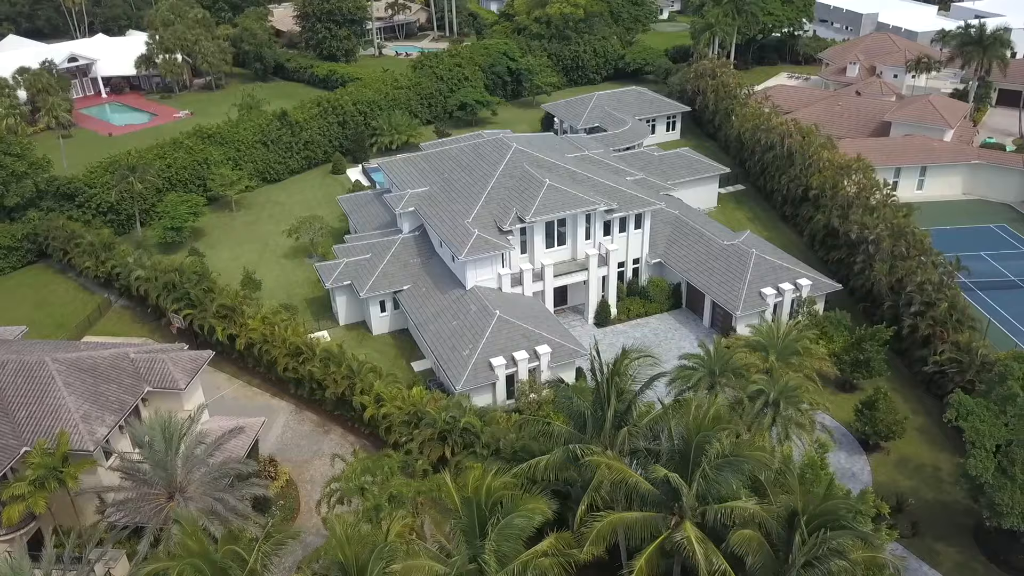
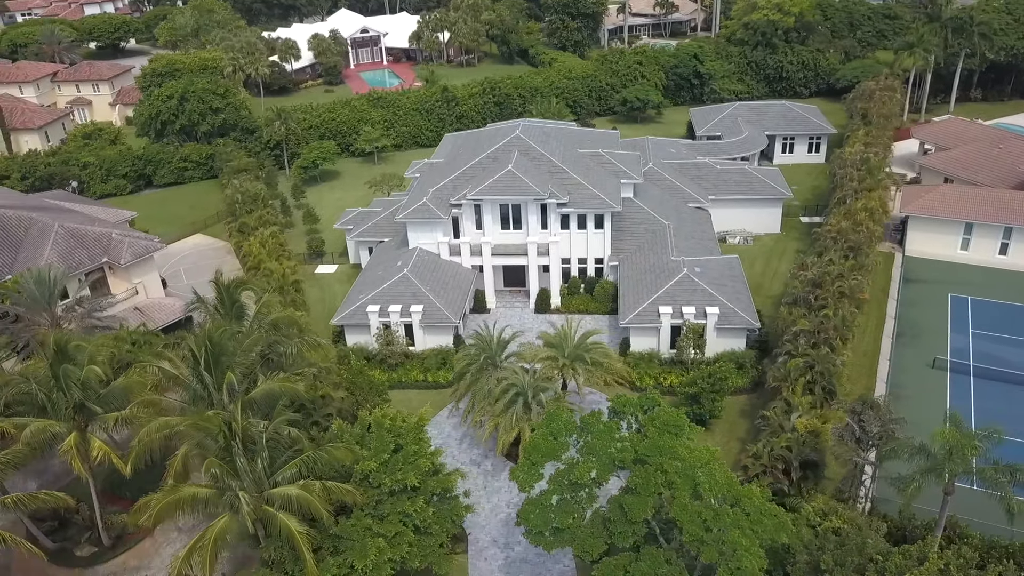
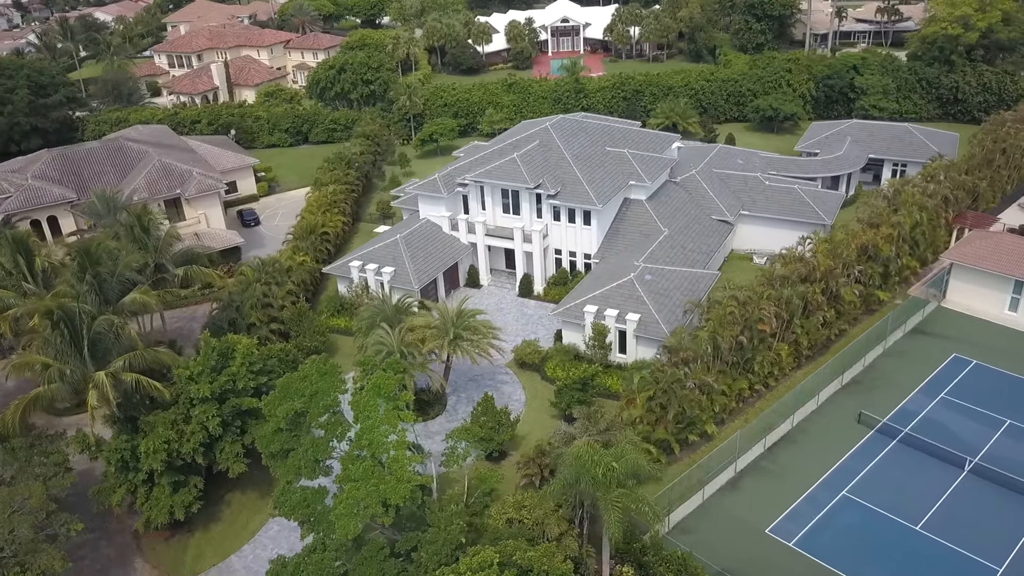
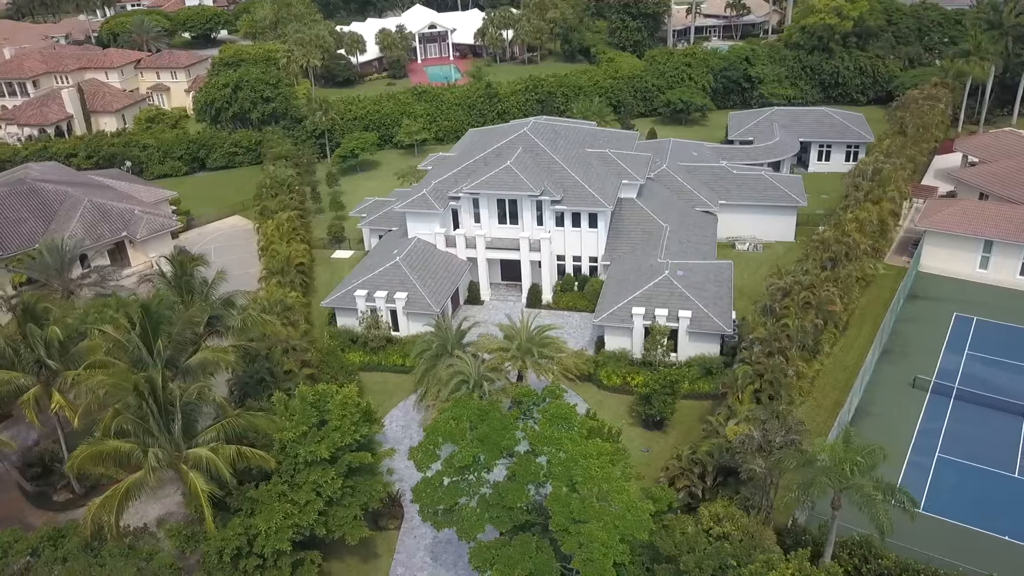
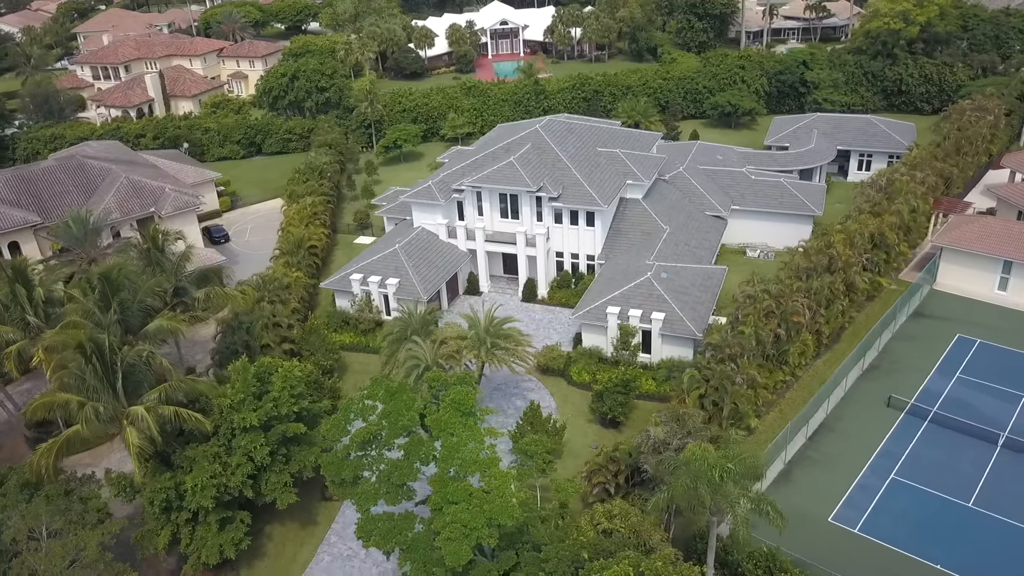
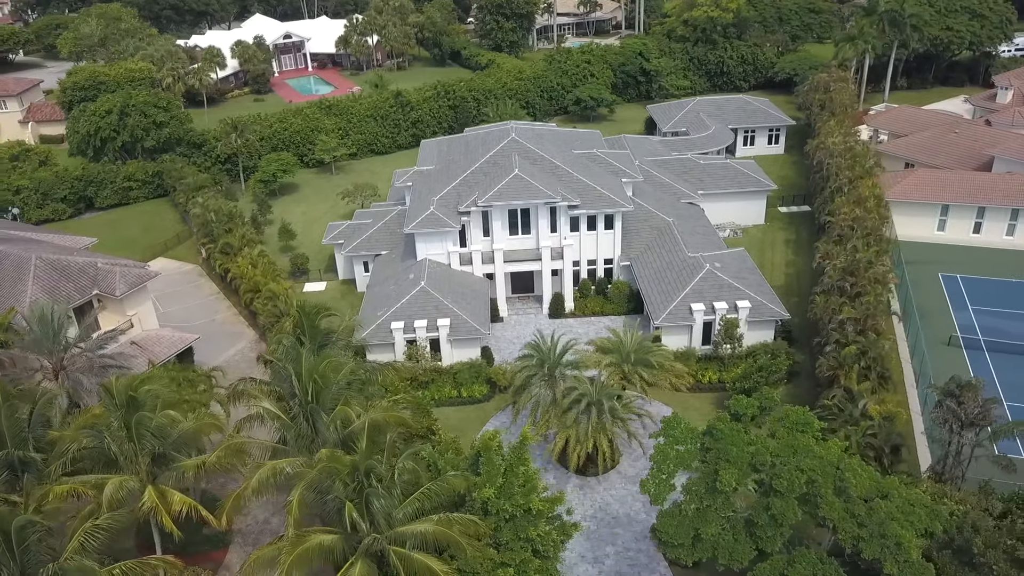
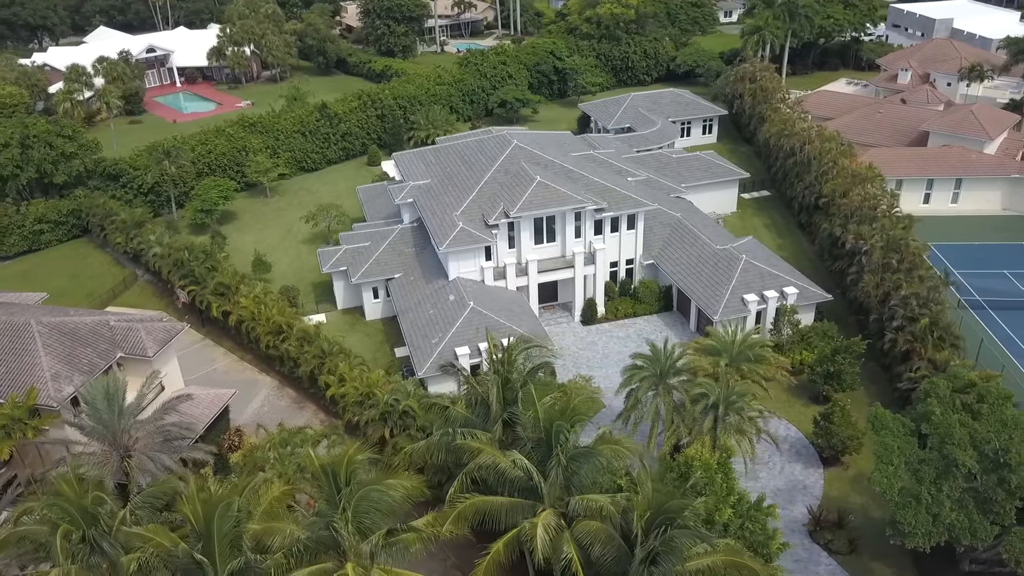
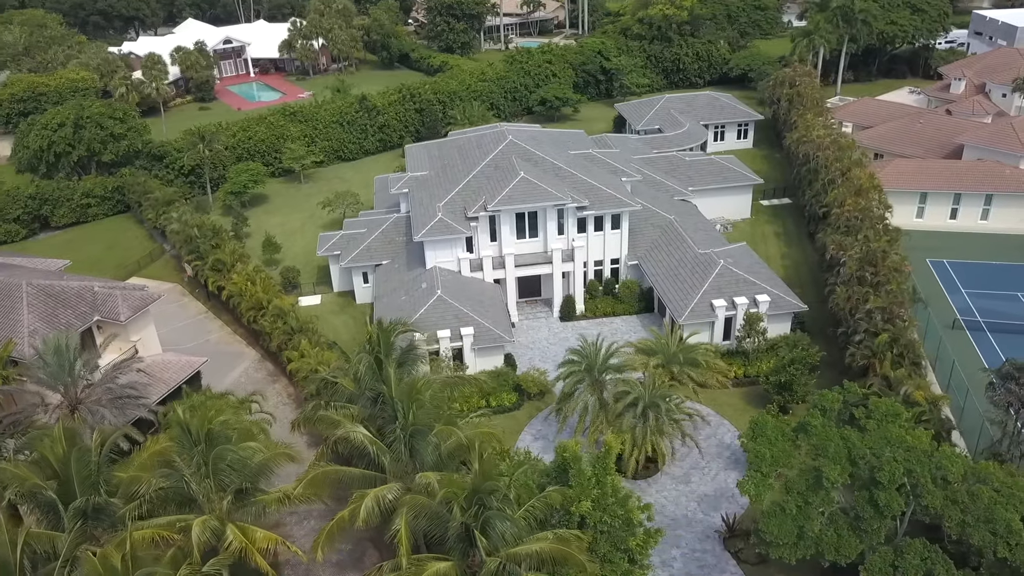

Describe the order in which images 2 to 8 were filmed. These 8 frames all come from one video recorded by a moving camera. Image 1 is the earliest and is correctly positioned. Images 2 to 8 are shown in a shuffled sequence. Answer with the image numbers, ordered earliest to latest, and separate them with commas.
7, 8, 6, 2, 4, 5, 3
